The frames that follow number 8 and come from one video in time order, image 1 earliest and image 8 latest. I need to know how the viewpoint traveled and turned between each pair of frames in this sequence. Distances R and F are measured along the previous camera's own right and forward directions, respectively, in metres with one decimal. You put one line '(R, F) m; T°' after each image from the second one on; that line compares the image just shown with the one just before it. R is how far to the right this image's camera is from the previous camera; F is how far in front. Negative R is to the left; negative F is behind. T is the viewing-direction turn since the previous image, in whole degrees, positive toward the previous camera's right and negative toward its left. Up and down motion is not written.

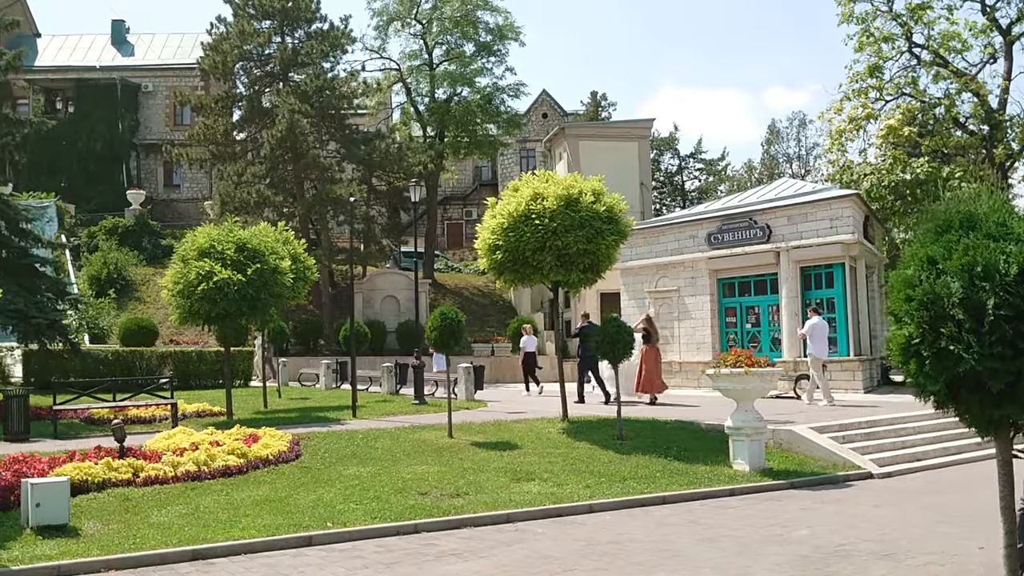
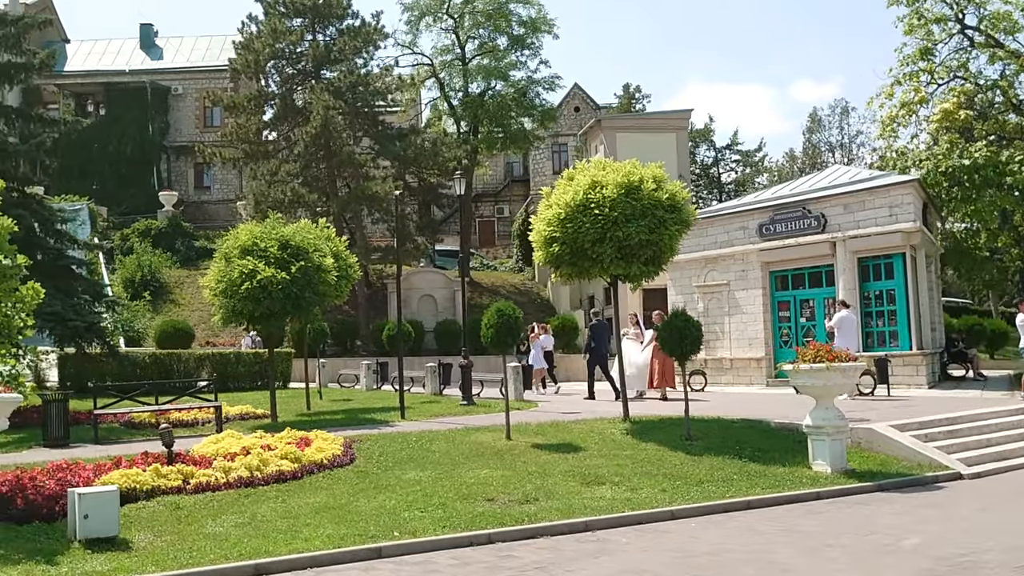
(-0.4, +0.7) m; -1°
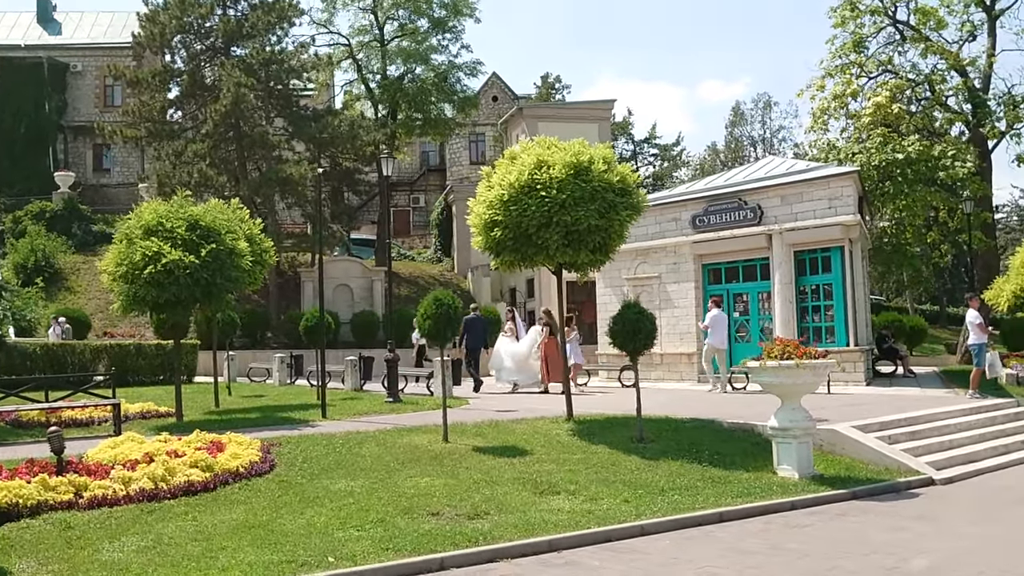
(-0.4, +1.2) m; +5°
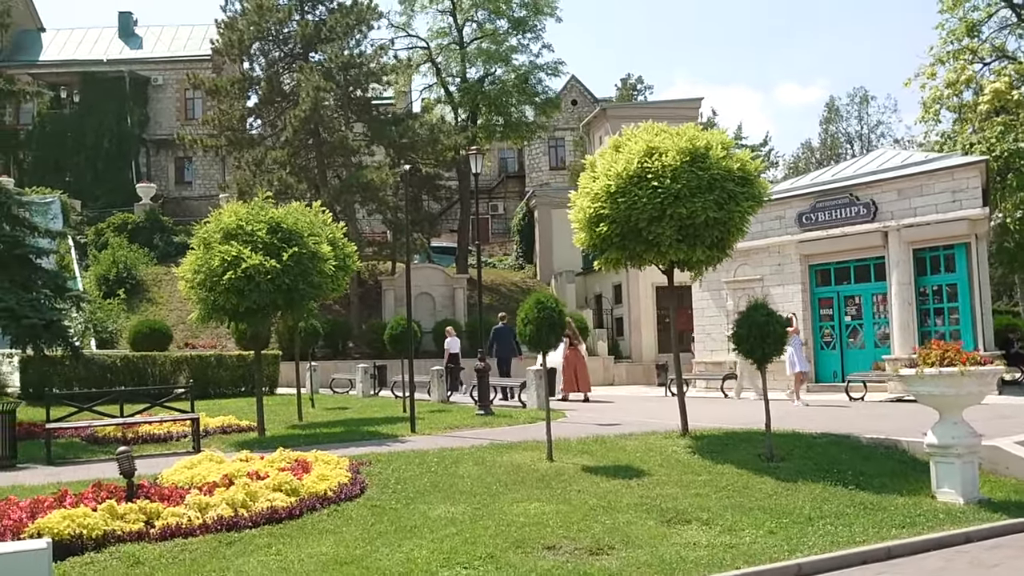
(-0.4, +1.2) m; -4°
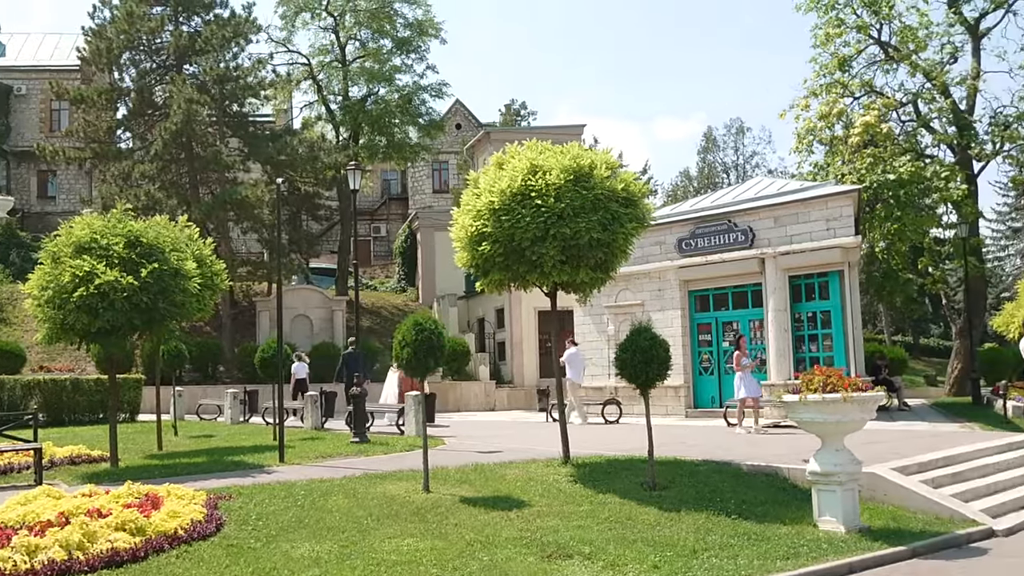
(+0.1, +0.5) m; +7°
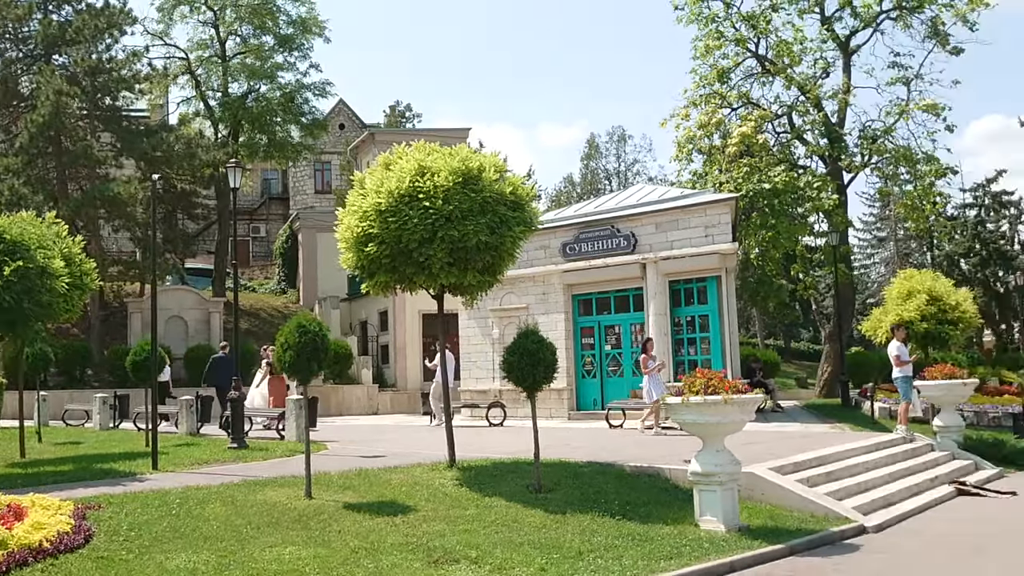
(0.0, +0.1) m; +7°
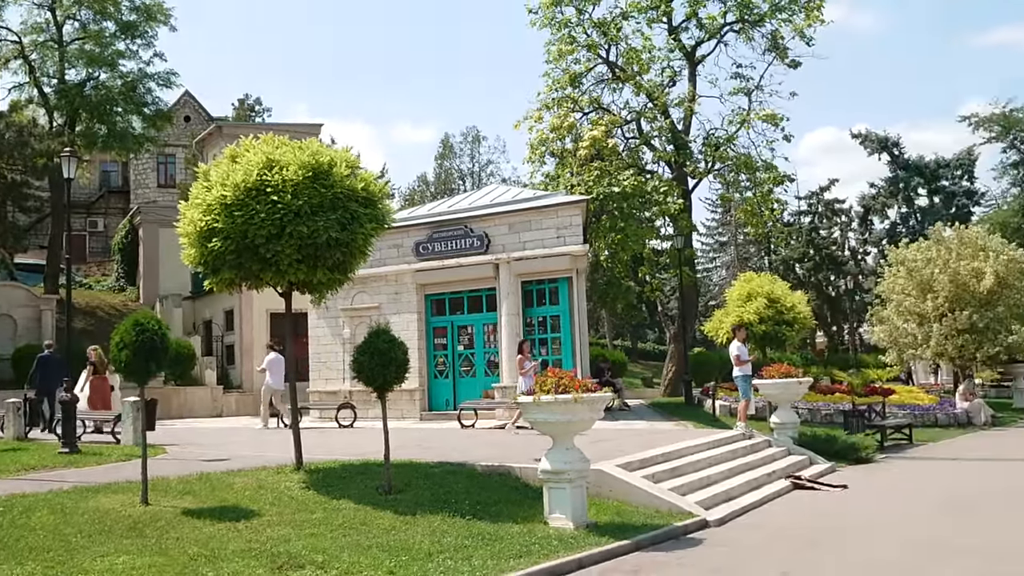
(0.0, +0.1) m; +8°
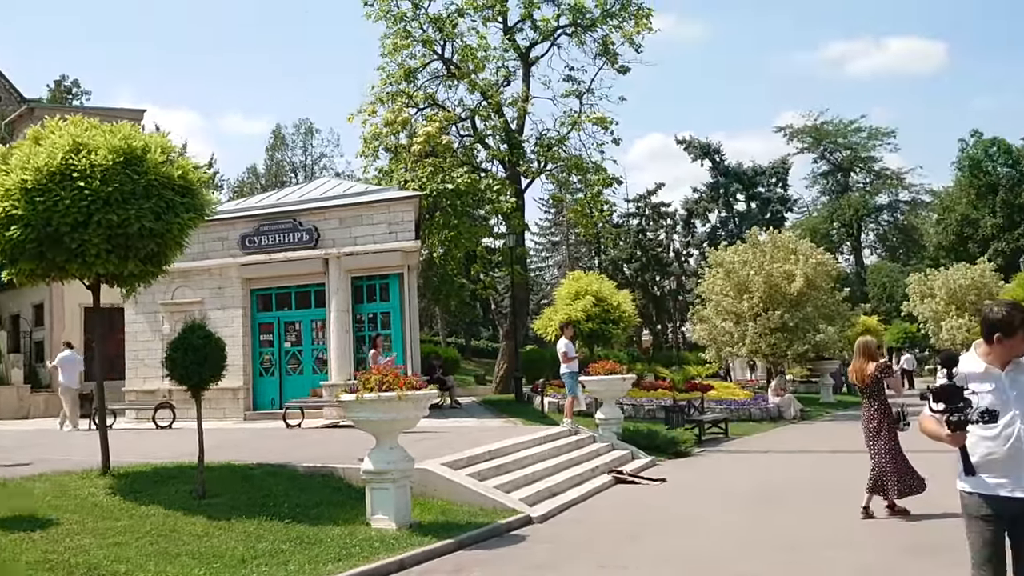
(+0.1, +0.1) m; +9°
